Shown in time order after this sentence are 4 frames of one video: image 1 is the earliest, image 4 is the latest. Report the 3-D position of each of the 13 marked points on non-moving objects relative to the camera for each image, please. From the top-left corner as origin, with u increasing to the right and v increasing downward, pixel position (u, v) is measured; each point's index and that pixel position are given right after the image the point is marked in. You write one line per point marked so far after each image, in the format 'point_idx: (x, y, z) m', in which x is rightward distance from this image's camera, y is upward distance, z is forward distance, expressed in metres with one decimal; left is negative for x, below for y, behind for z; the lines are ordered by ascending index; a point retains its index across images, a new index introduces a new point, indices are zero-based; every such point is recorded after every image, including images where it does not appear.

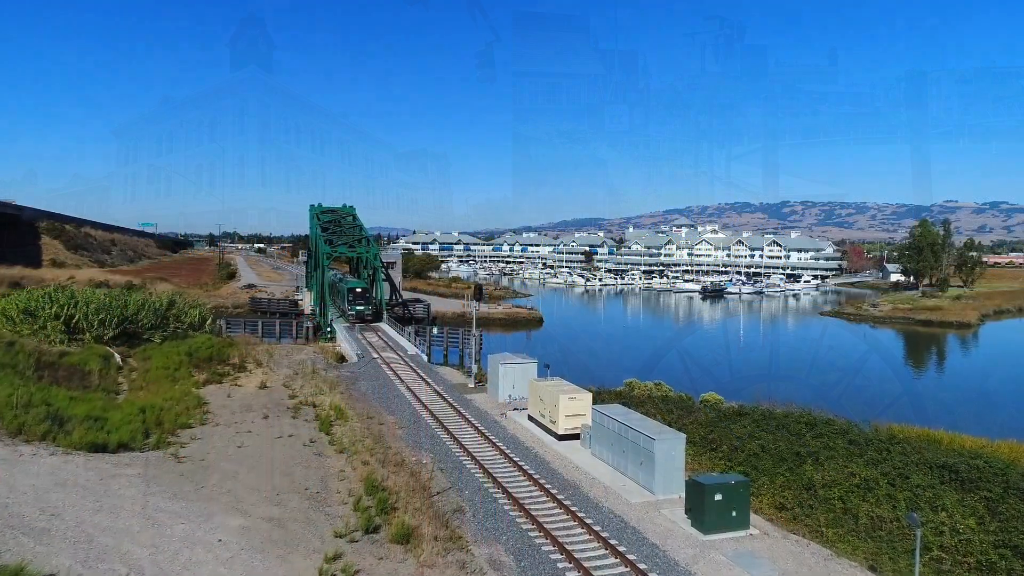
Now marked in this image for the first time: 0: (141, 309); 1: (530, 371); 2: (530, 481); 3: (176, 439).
0: (-8.8, -0.5, +15.2) m
1: (+0.3, -1.4, +10.6) m
2: (+0.2, -2.1, +6.9) m
3: (-4.0, -1.8, +7.6) m
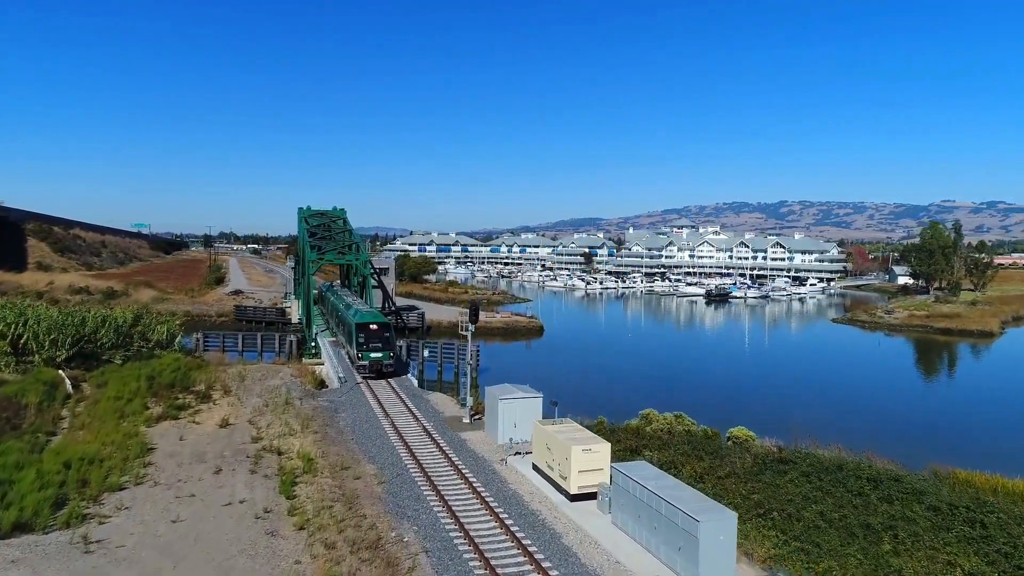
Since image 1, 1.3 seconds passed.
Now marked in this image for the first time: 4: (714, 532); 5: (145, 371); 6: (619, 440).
0: (-8.8, -0.8, +13.7) m
1: (+0.3, -1.7, +9.1) m
2: (+0.2, -2.4, +5.4) m
3: (-4.0, -2.1, +6.1) m
4: (+1.7, -2.0, +5.3) m
5: (-7.3, -1.7, +12.7) m
6: (+1.6, -2.2, +9.2) m
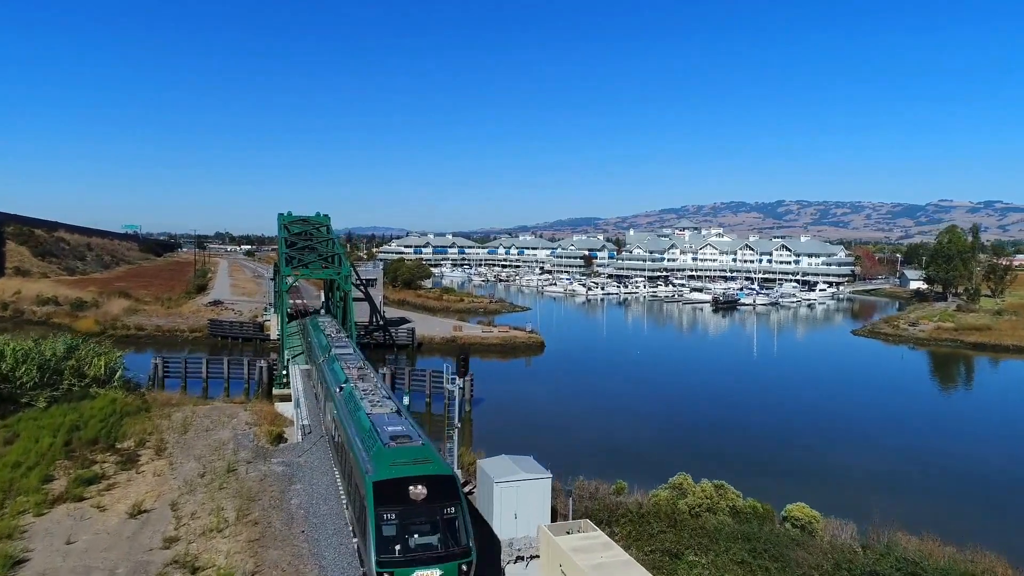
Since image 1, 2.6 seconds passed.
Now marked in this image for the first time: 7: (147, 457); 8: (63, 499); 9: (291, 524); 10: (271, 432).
0: (-8.9, -1.3, +11.6) m
1: (+0.3, -2.2, +7.0) m
2: (+0.2, -2.9, +3.3) m
3: (-4.0, -2.6, +3.9) m
4: (+1.7, -2.5, +3.1) m
5: (-7.3, -2.2, +10.5) m
6: (+1.5, -2.7, +7.0) m
7: (-5.2, -2.4, +9.1) m
8: (-5.3, -2.5, +7.5) m
9: (-2.5, -2.6, +7.1) m
10: (-3.9, -2.3, +10.3) m
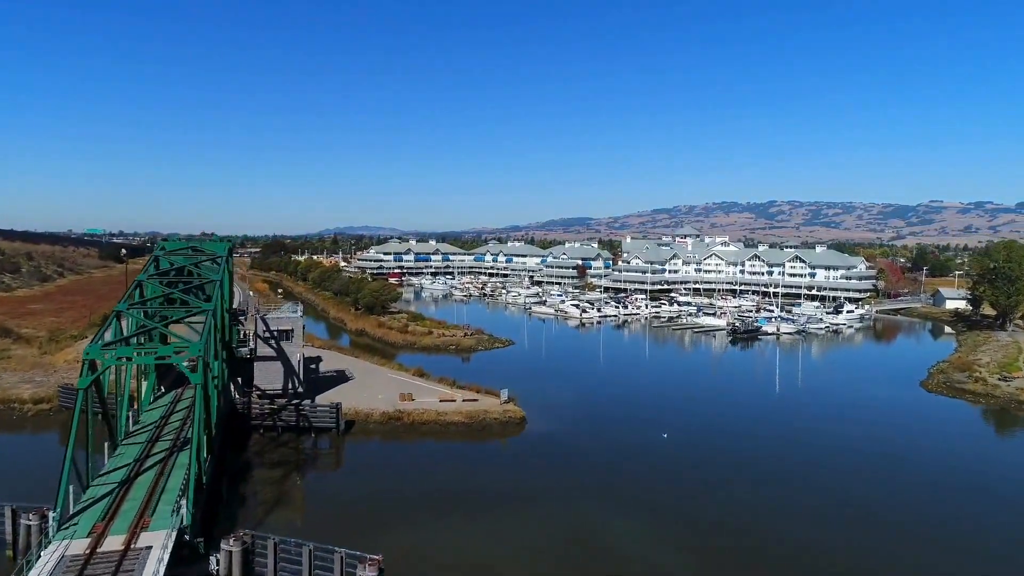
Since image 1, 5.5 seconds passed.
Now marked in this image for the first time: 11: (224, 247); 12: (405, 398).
0: (-9.6, -2.9, +4.5) m
1: (-0.3, -3.8, 0.0) m
2: (-0.4, -4.5, -3.7) m
3: (-4.6, -4.2, -3.1) m
4: (+1.0, -4.1, -3.8) m
5: (-8.0, -3.7, +3.4) m
6: (+0.9, -4.3, +0.1) m
7: (-5.9, -4.0, +2.1) m
8: (-6.0, -4.0, +0.5) m
9: (-3.2, -4.2, +0.1) m
10: (-4.6, -3.9, +3.3) m
11: (-8.4, +1.2, +18.3) m
12: (-3.3, -3.3, +20.3) m
